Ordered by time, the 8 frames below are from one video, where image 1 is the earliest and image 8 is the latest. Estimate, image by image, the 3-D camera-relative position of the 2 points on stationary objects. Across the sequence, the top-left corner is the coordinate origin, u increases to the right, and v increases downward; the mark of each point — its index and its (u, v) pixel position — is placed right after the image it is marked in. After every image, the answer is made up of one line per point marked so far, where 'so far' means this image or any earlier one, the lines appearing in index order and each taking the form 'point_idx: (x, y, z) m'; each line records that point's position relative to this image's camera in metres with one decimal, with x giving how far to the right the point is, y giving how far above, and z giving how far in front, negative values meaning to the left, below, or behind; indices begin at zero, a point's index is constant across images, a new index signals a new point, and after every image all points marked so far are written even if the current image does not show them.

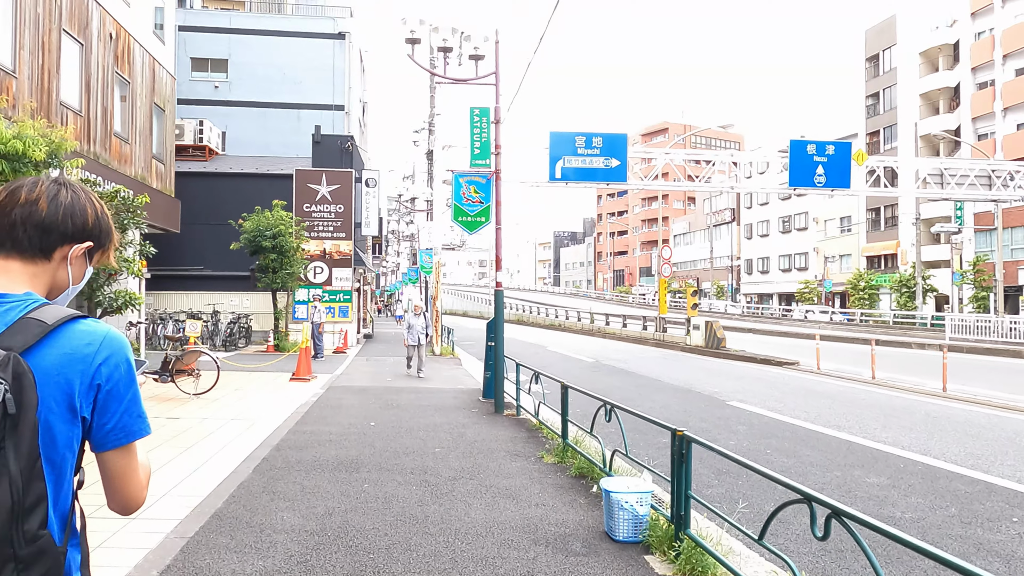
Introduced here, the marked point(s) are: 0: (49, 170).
0: (-6.3, +1.6, +10.4) m
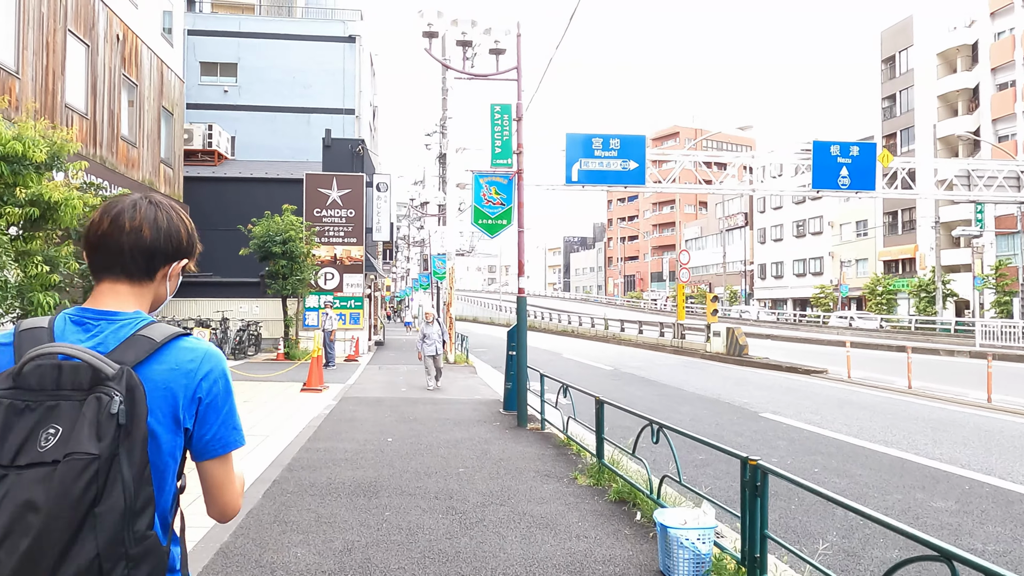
0: (-6.0, +1.5, +10.0) m
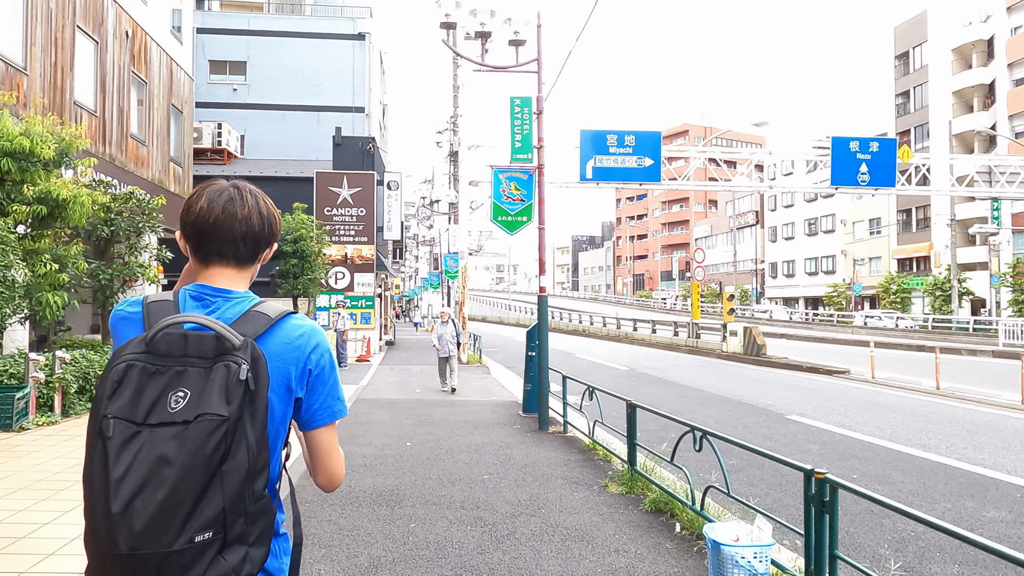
0: (-5.8, +1.5, +9.8) m
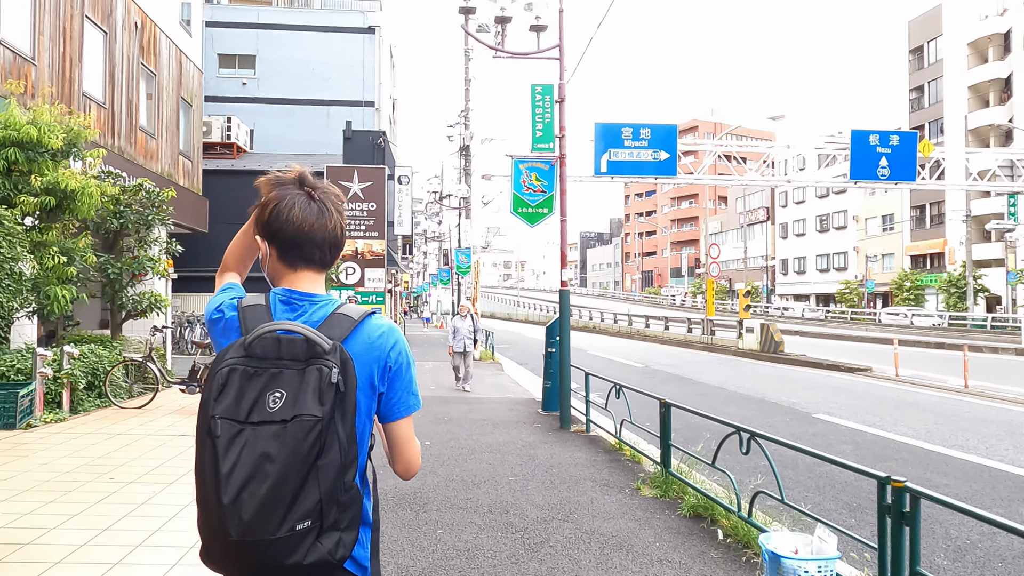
0: (-5.5, +1.6, +9.6) m
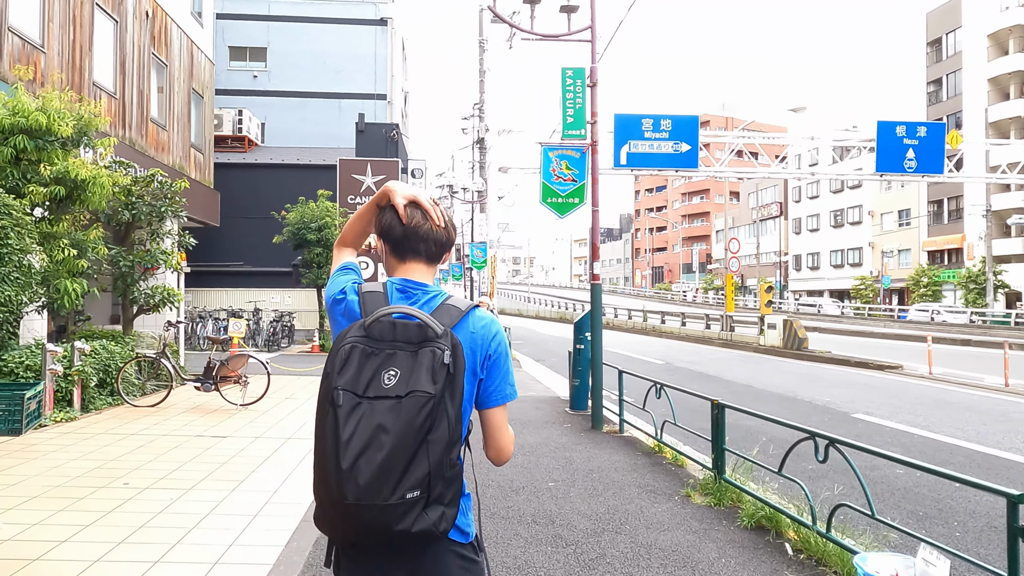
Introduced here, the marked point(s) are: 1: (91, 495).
0: (-5.2, +1.7, +9.2) m
1: (-2.6, -1.3, +4.7) m
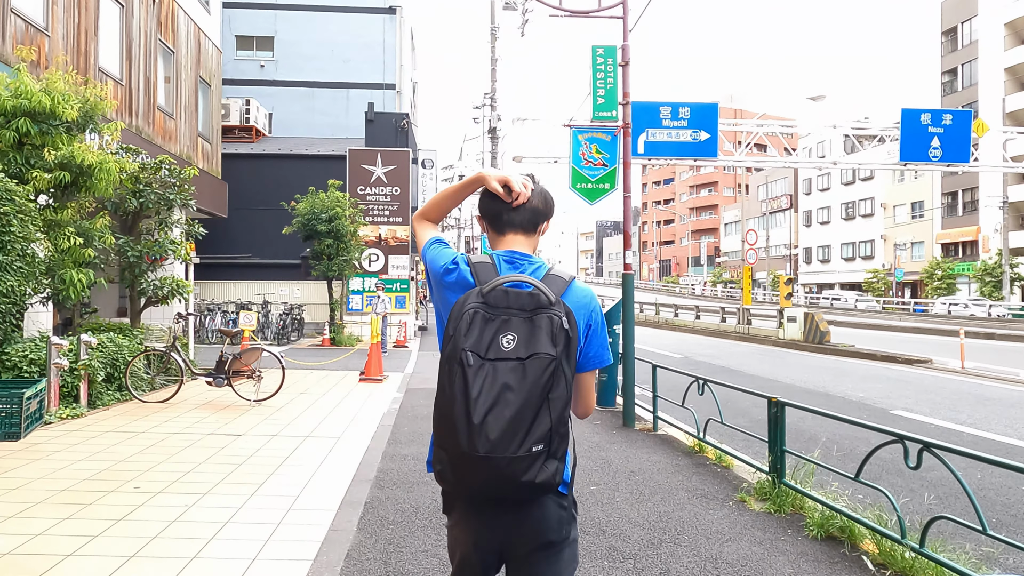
0: (-4.9, +1.8, +8.8) m
1: (-2.3, -1.2, +4.3) m
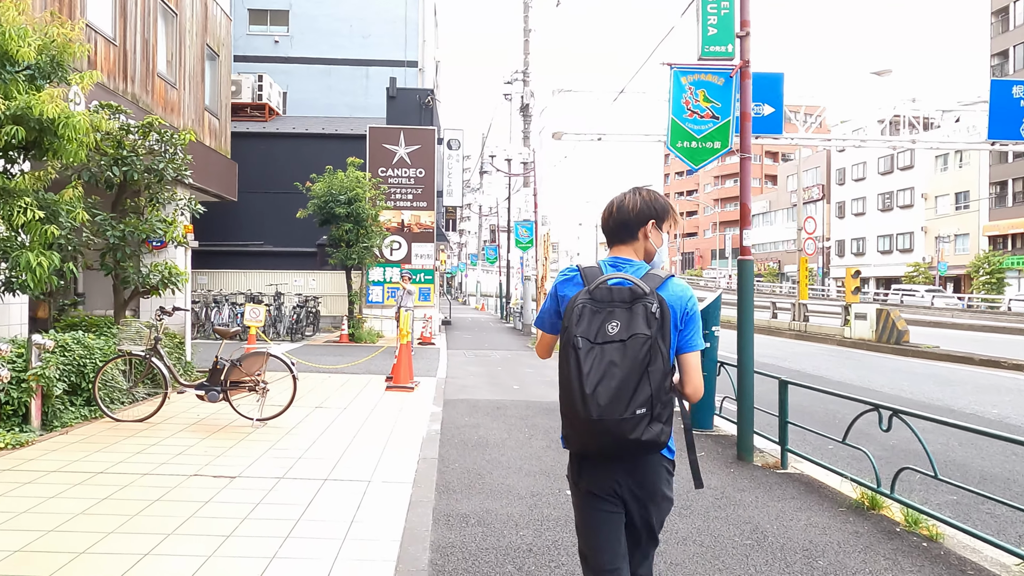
0: (-4.3, +1.9, +7.1) m
1: (-1.8, -1.1, +2.6) m
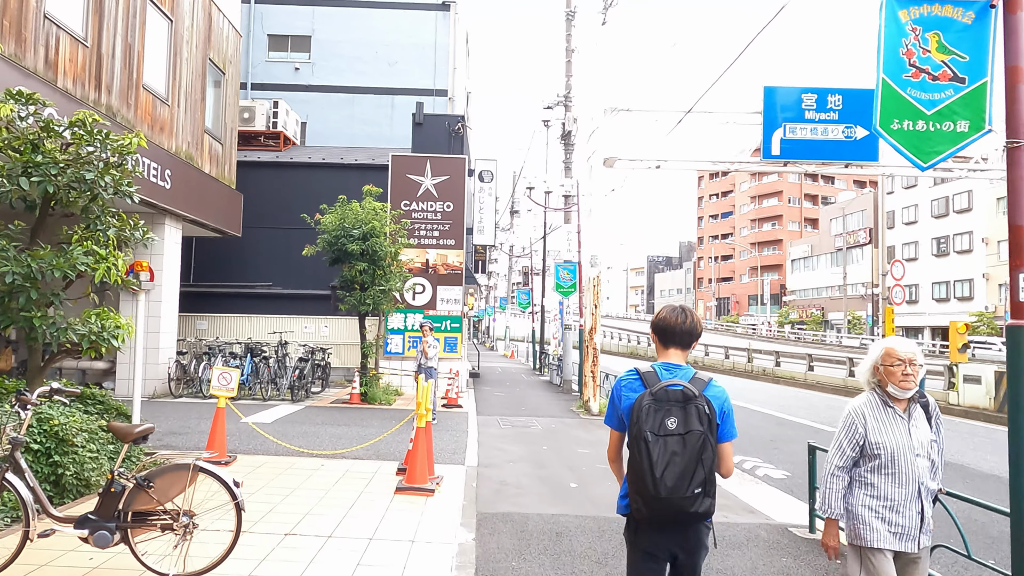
0: (-3.8, +1.5, +4.8) m
1: (-1.5, -1.3, +0.1) m
